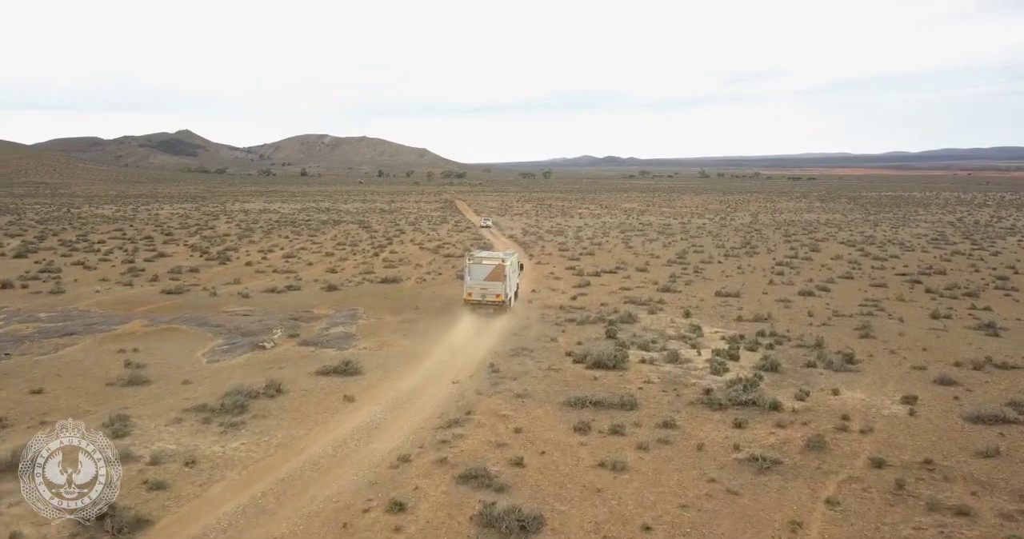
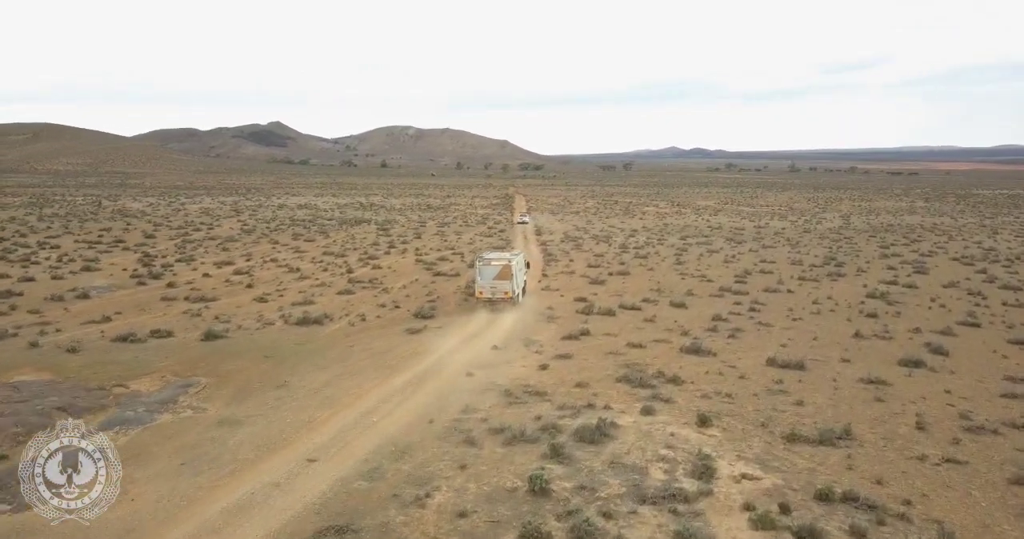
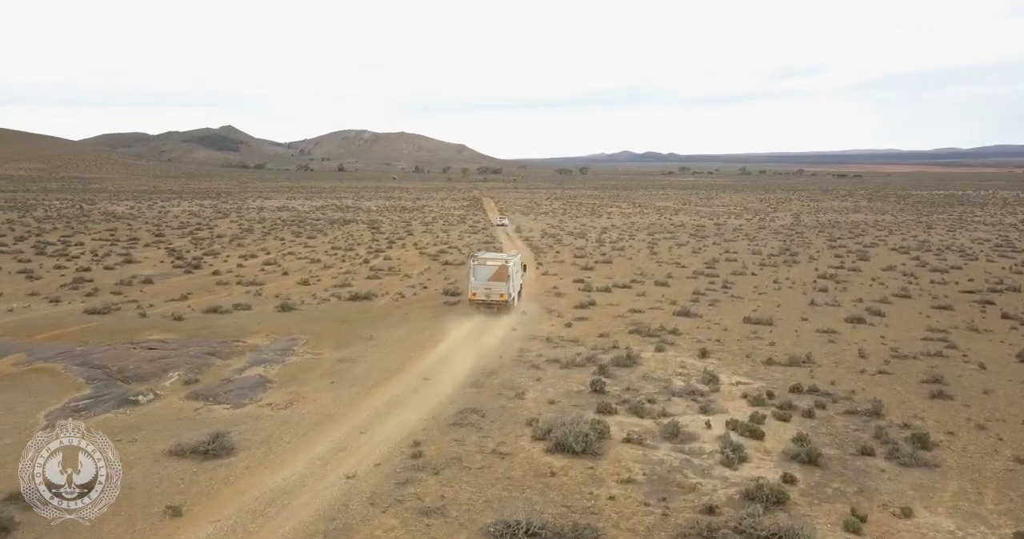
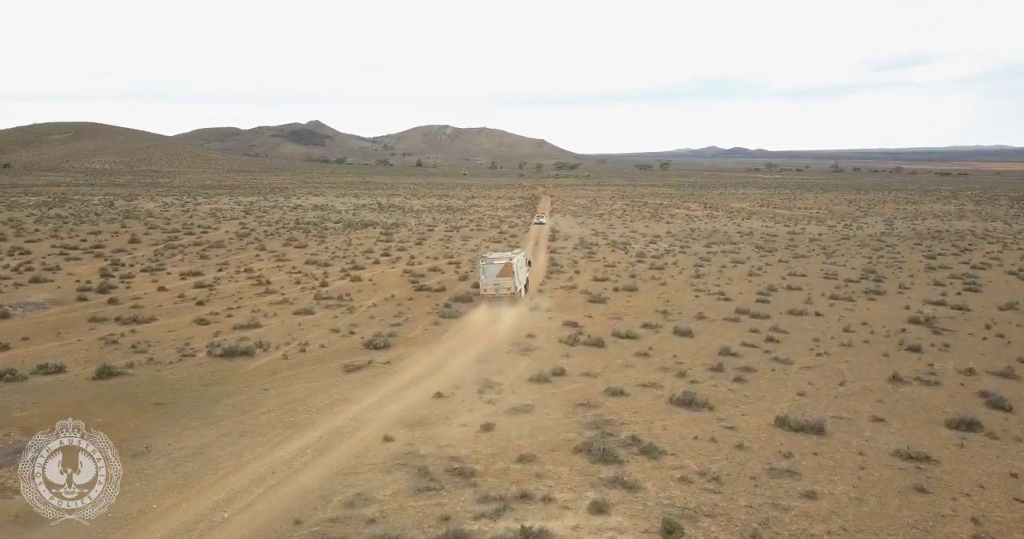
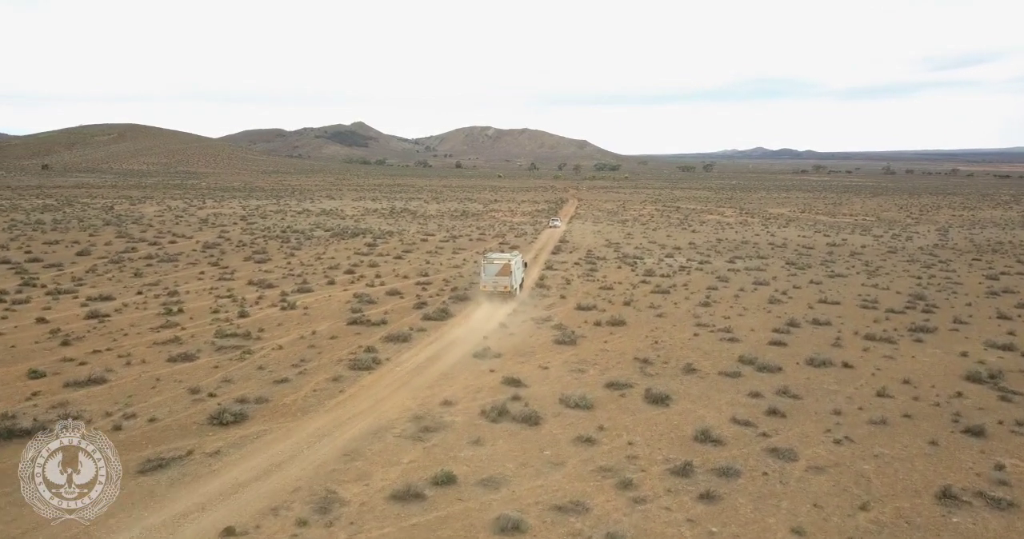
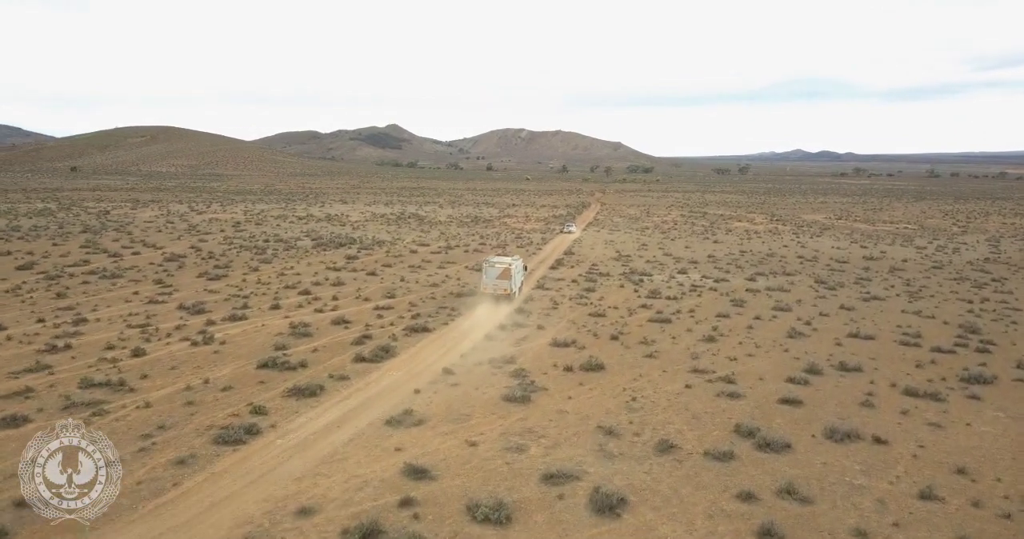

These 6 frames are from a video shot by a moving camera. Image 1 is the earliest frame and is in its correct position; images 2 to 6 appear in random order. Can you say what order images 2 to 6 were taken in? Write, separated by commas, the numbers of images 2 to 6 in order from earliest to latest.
3, 2, 4, 5, 6
